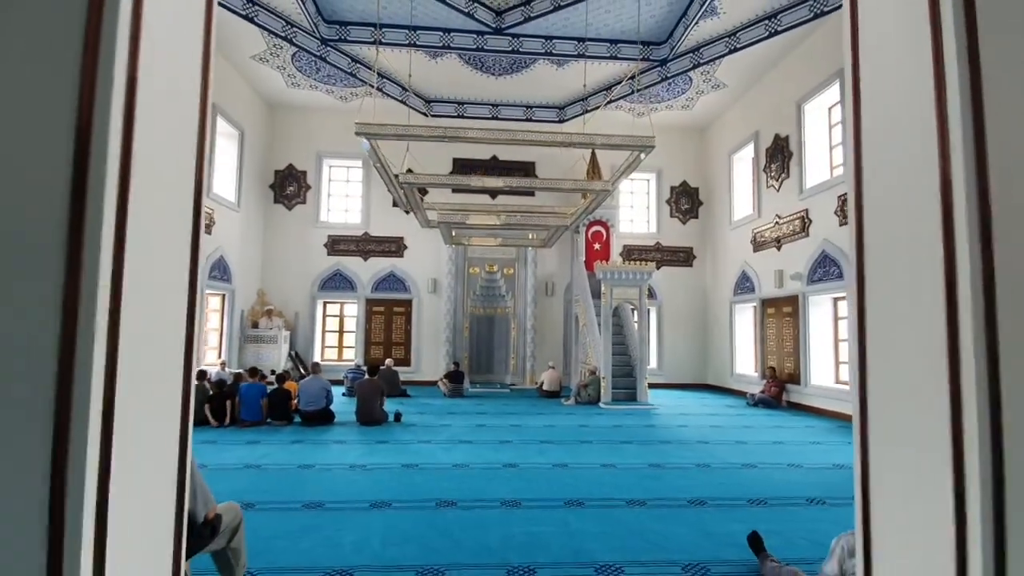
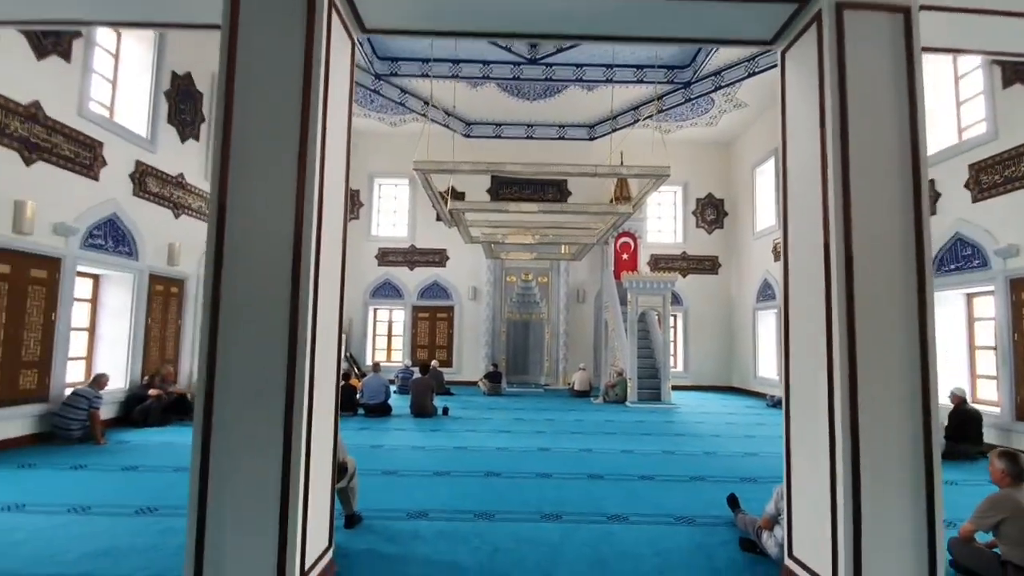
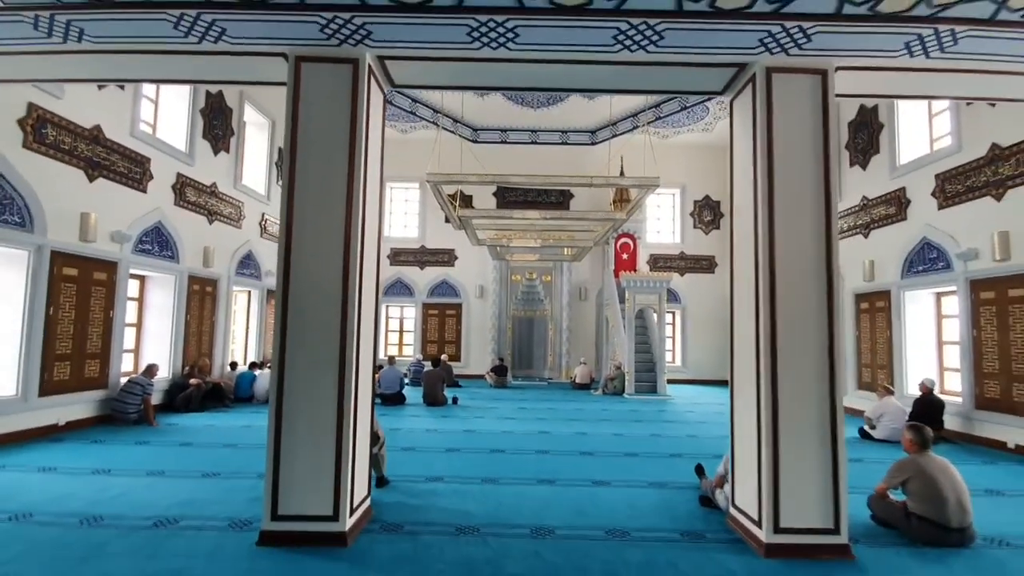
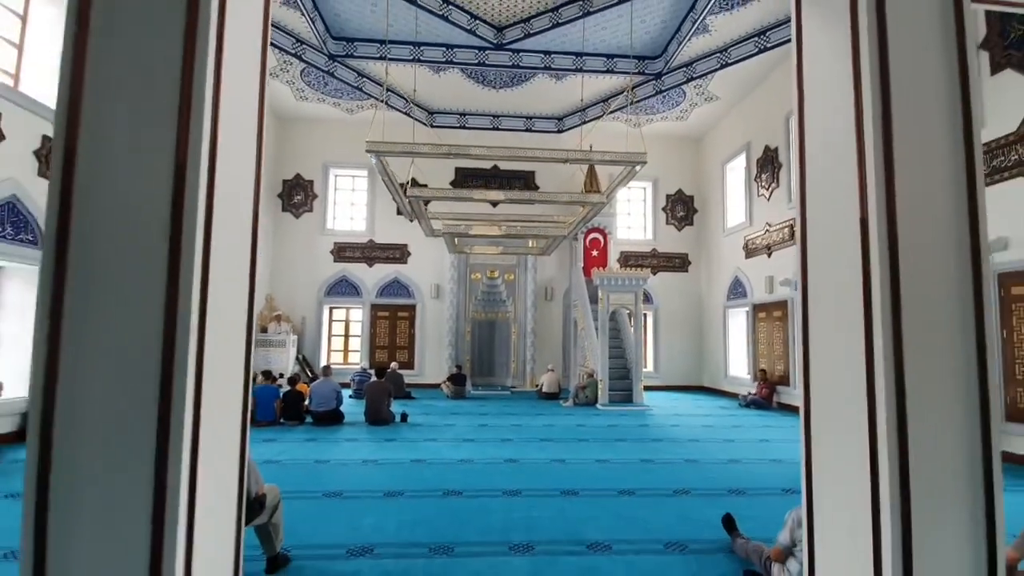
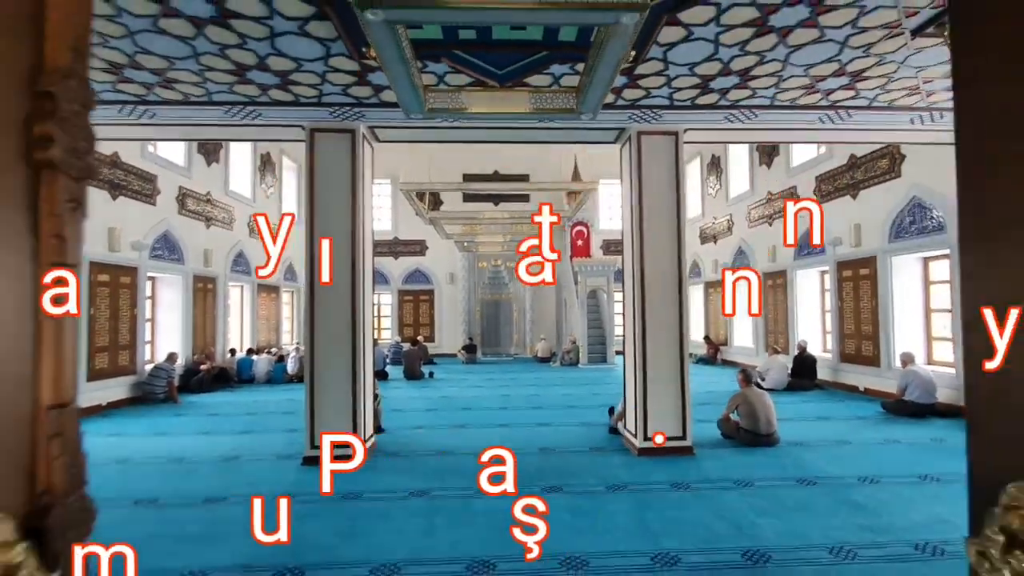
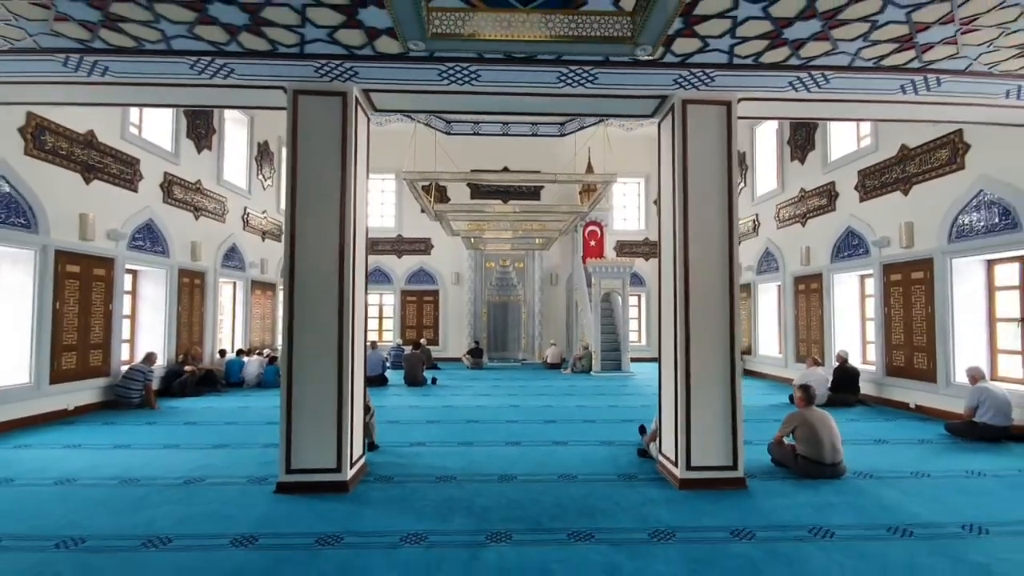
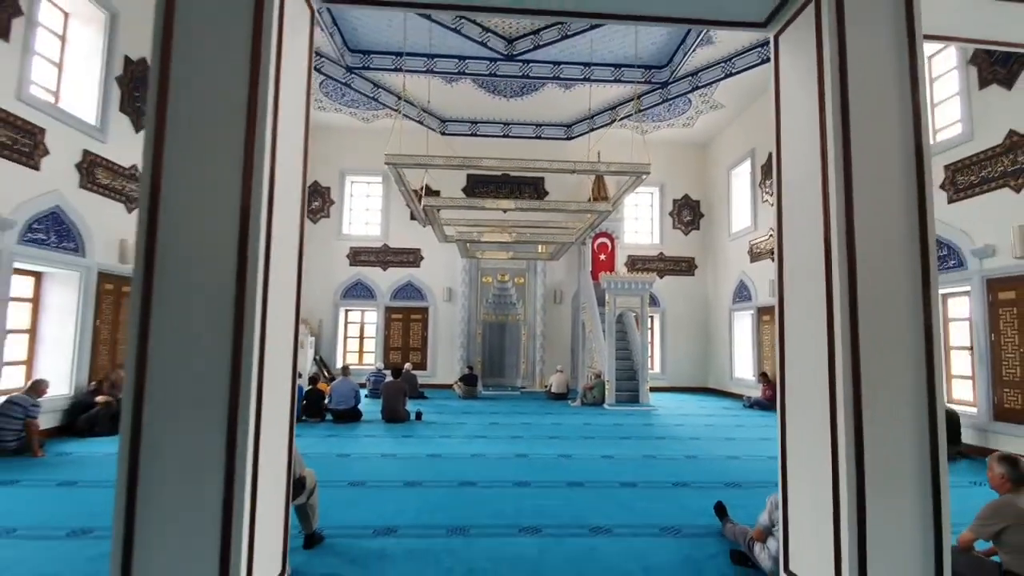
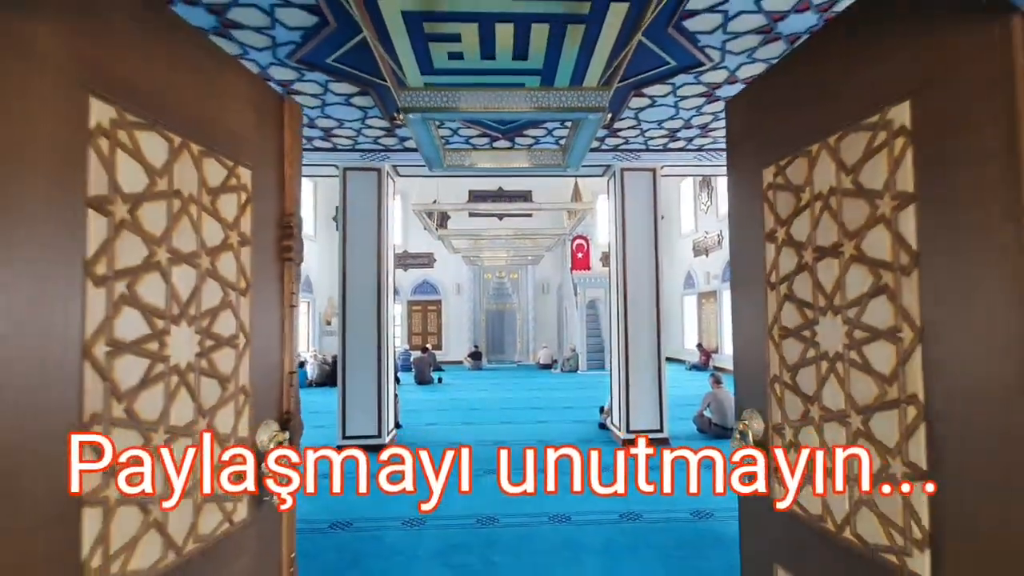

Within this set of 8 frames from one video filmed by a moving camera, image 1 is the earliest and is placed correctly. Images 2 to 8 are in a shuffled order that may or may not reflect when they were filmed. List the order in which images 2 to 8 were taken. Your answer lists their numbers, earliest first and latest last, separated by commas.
4, 7, 2, 3, 6, 5, 8
